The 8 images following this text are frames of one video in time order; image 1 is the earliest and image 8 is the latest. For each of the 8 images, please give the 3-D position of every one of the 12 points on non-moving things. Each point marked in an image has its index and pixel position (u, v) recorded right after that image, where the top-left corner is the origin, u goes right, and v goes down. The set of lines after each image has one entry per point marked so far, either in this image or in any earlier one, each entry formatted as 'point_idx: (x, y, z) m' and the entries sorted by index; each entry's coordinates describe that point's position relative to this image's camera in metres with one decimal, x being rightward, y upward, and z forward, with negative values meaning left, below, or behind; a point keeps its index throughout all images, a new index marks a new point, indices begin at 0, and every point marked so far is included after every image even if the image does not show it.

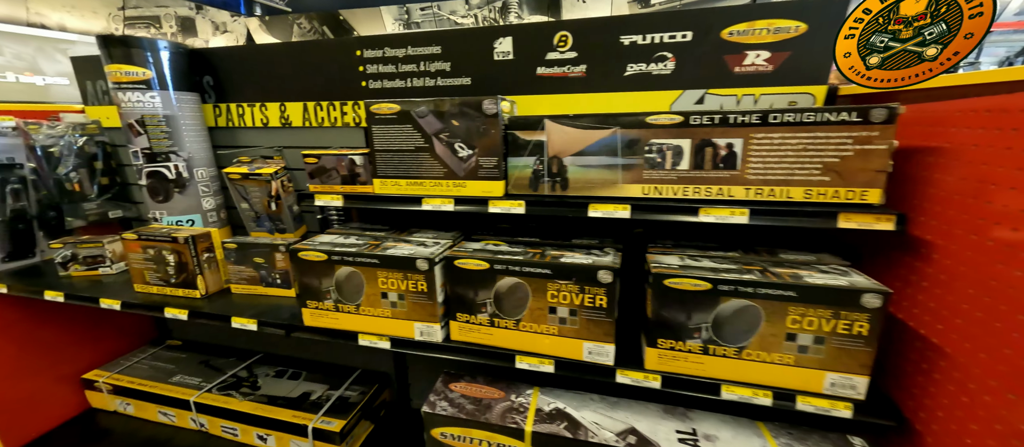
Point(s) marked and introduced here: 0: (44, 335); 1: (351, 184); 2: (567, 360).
0: (-1.8, -0.4, +1.4) m
1: (-0.4, +0.1, +0.8) m
2: (+0.1, -0.3, +0.7) m
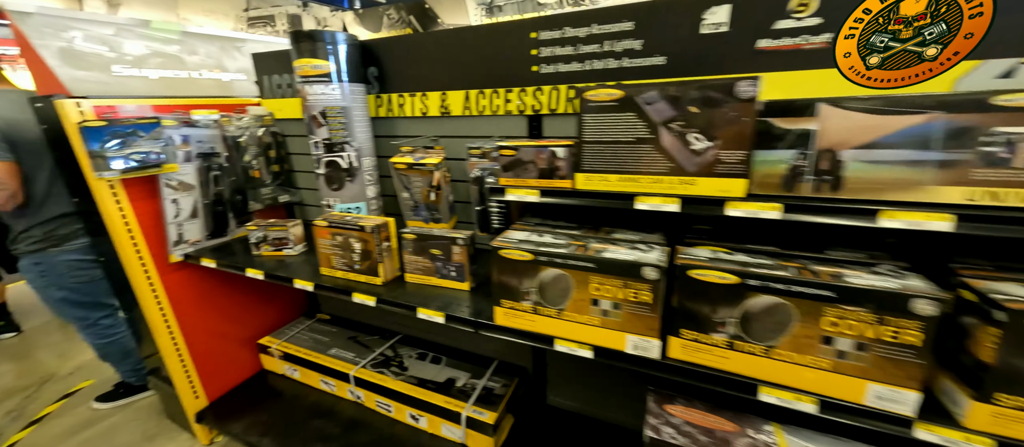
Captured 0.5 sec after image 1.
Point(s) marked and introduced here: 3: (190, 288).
0: (-1.2, -0.3, +1.6) m
1: (+0.1, +0.1, +0.8) m
2: (+0.5, -0.3, +0.6) m
3: (-1.3, -0.3, +1.4) m
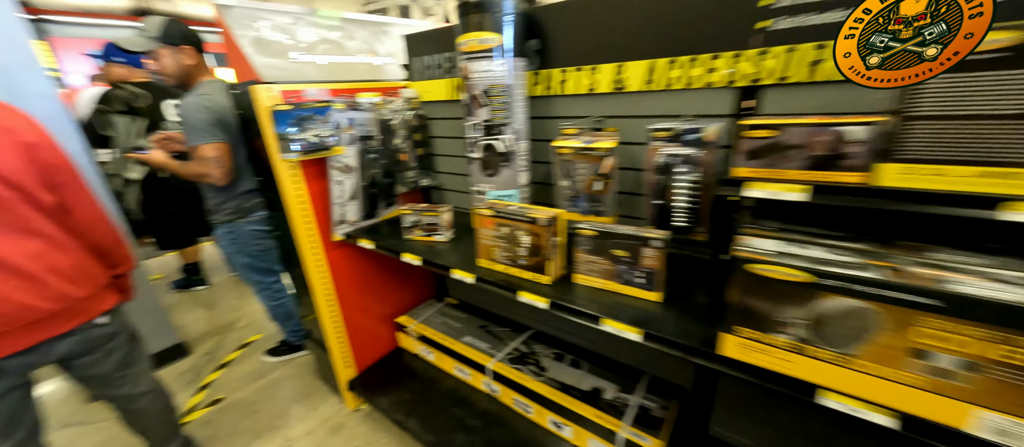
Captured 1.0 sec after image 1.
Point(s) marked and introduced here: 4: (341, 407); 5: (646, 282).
0: (-0.6, -0.3, +1.6) m
1: (+0.5, +0.1, +0.6) m
2: (+0.9, -0.3, +0.3) m
3: (-0.7, -0.2, +1.5) m
4: (-0.8, -0.9, +1.7) m
5: (+0.3, -0.1, +0.8) m
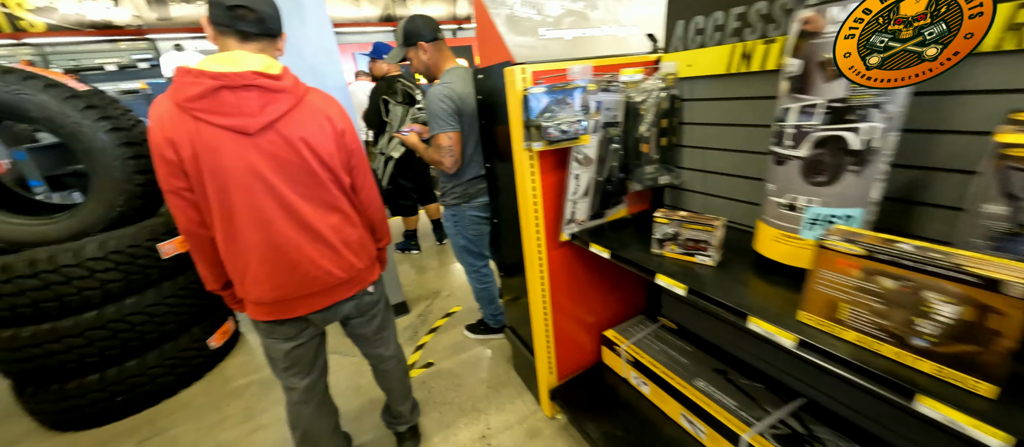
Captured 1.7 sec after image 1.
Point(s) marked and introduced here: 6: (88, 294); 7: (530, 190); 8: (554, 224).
0: (+0.3, -0.3, +1.5) m
1: (+0.9, -0.1, 0.0) m
2: (+1.1, -0.5, -0.4) m
3: (+0.2, -0.2, +1.4) m
4: (+0.1, -0.8, +1.6) m
5: (+0.8, -0.3, +0.3) m
6: (-1.9, -0.3, +1.6) m
7: (+0.1, +0.1, +1.2) m
8: (+0.1, 0.0, +1.3) m
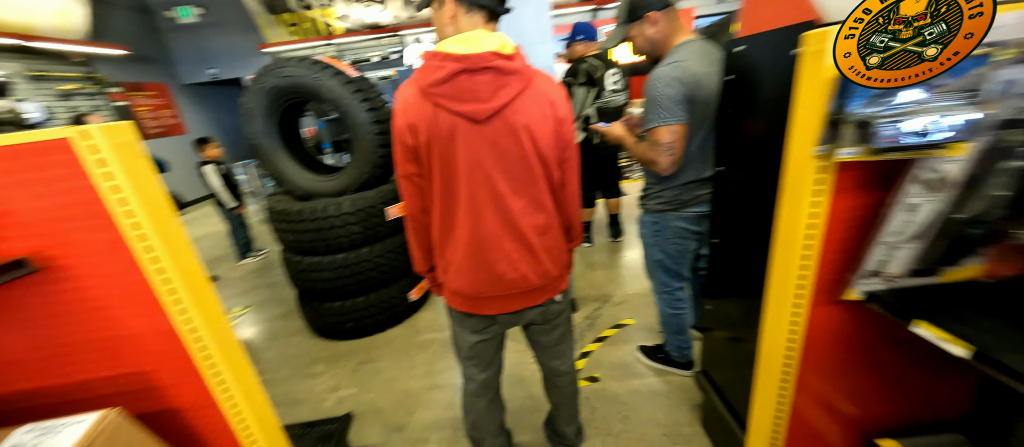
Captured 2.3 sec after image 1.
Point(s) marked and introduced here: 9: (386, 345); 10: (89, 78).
0: (+0.9, -0.4, +1.0) m
1: (+0.9, -0.3, -0.6) m
2: (+0.8, -0.8, -1.0) m
3: (+0.8, -0.3, +0.9) m
4: (+0.7, -0.9, +1.2) m
5: (+0.9, -0.5, -0.3) m
6: (-1.0, -0.1, +2.1) m
7: (+0.7, 0.0, +0.8) m
8: (+0.8, -0.1, +0.8) m
9: (-0.8, -0.7, +2.2) m
10: (-5.8, +2.0, +4.9) m
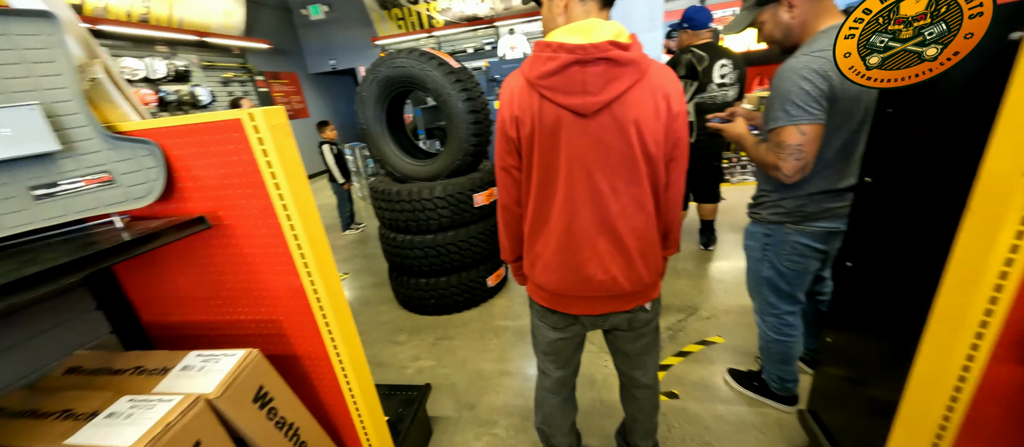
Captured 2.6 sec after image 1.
0: (+1.1, -0.5, +0.7) m
1: (+0.8, -0.4, -0.8) m
2: (+0.6, -0.9, -1.1) m
3: (+1.0, -0.3, +0.7) m
4: (+0.9, -1.0, +1.0) m
5: (+0.8, -0.6, -0.5) m
6: (-0.5, 0.0, +2.2) m
7: (+0.8, 0.0, +0.6) m
8: (+0.9, -0.2, +0.7) m
9: (-0.3, -0.7, +2.3) m
10: (-4.4, +2.6, +5.9) m
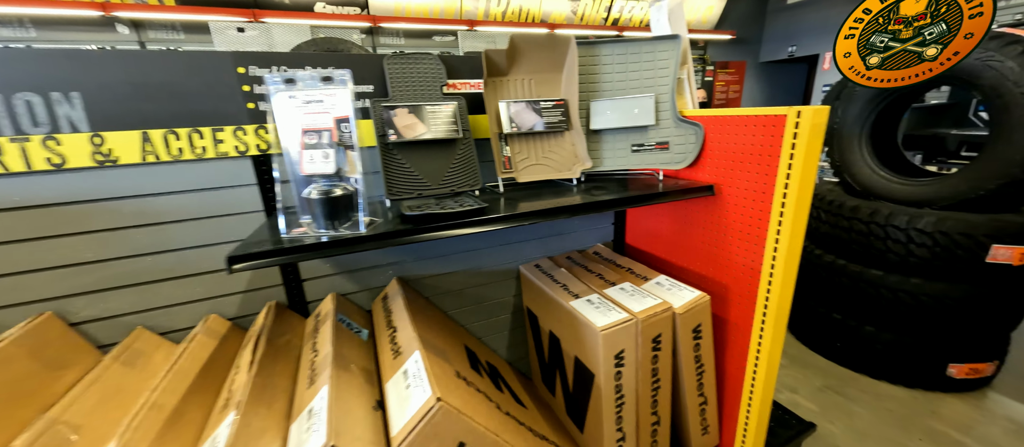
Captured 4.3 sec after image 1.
0: (+1.3, -0.9, -0.3) m
1: (-0.1, -0.5, -1.0) m
2: (-0.6, -0.9, -0.9) m
3: (+1.3, -0.8, -0.3) m
4: (+1.3, -1.4, +0.1) m
5: (+0.2, -0.8, -0.8) m
6: (+1.8, -0.2, +1.7) m
7: (+1.2, -0.4, -0.3) m
8: (+1.3, -0.6, -0.3) m
9: (+1.8, -0.9, +1.8) m
10: (+3.5, +3.0, +6.5) m
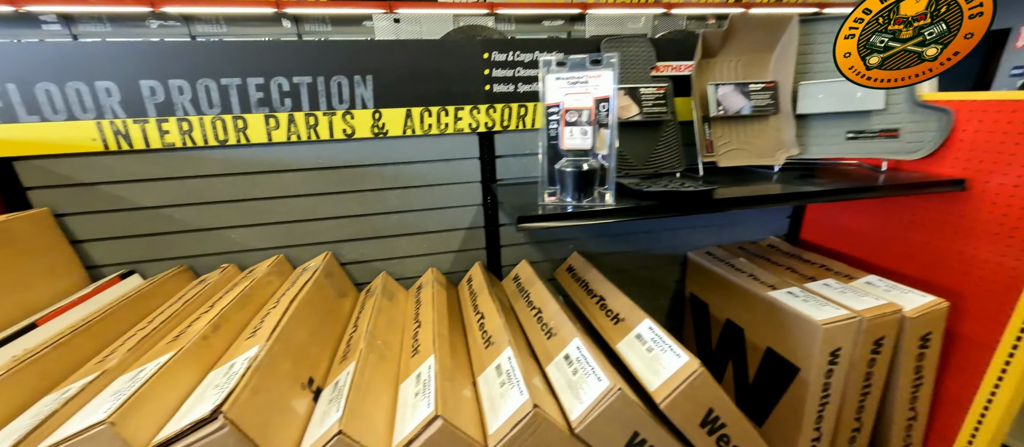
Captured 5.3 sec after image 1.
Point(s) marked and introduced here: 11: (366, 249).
0: (+1.5, -1.0, -0.5) m
1: (+0.1, -0.5, -0.9) m
2: (-0.4, -0.8, -0.7) m
3: (+1.5, -0.9, -0.5) m
4: (+1.6, -1.5, -0.1) m
5: (+0.4, -0.8, -0.8) m
6: (+2.5, -0.2, +1.4) m
7: (+1.5, -0.5, -0.5) m
8: (+1.5, -0.7, -0.5) m
9: (+2.4, -0.9, +1.5) m
10: (+5.3, +2.9, +5.6) m
11: (-0.4, -0.1, +1.1) m
